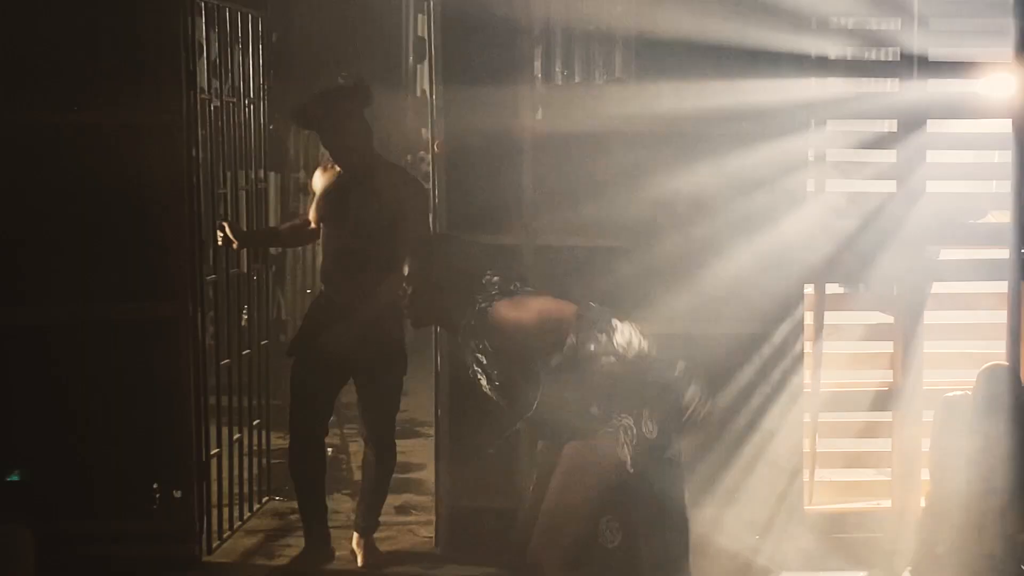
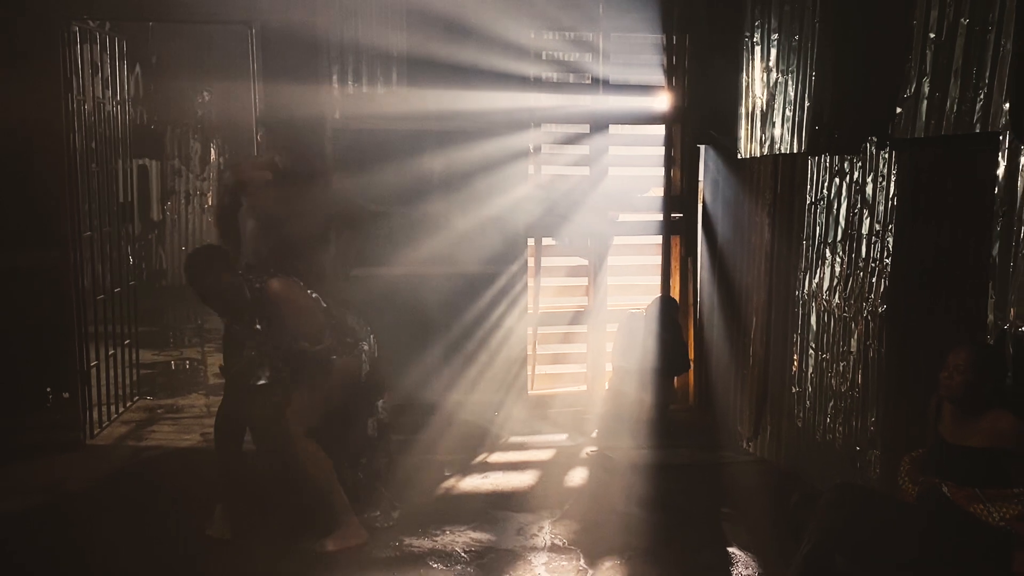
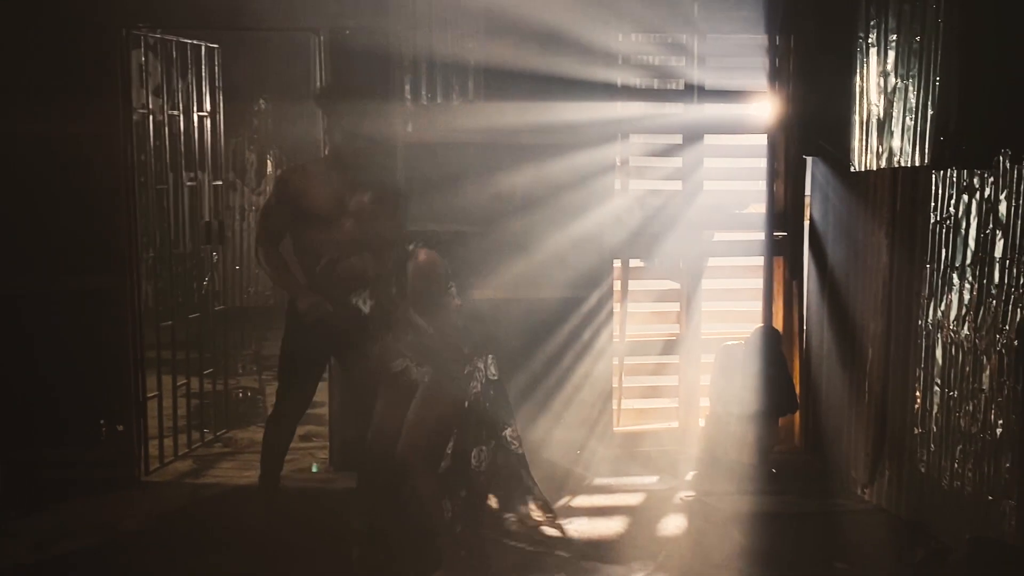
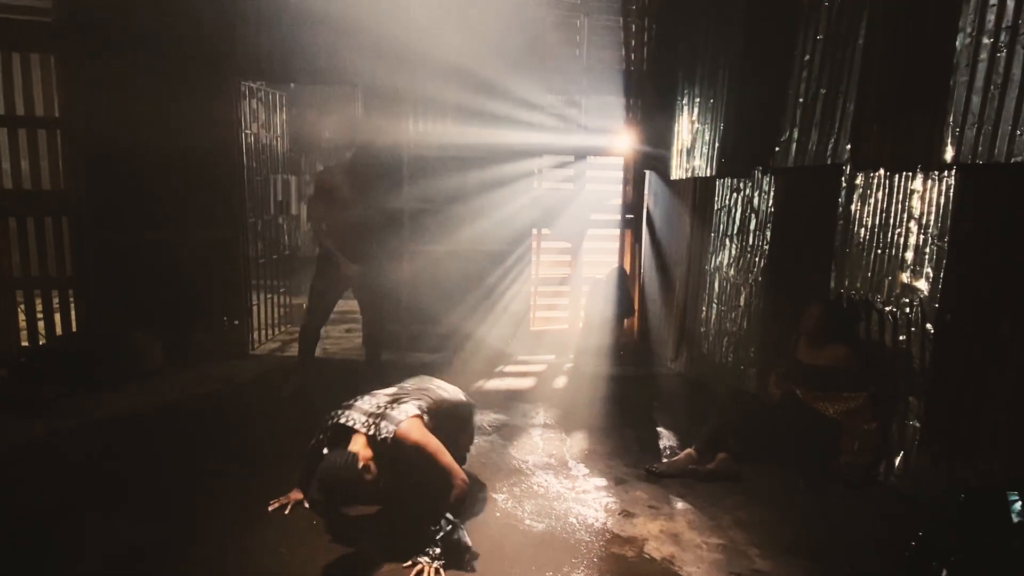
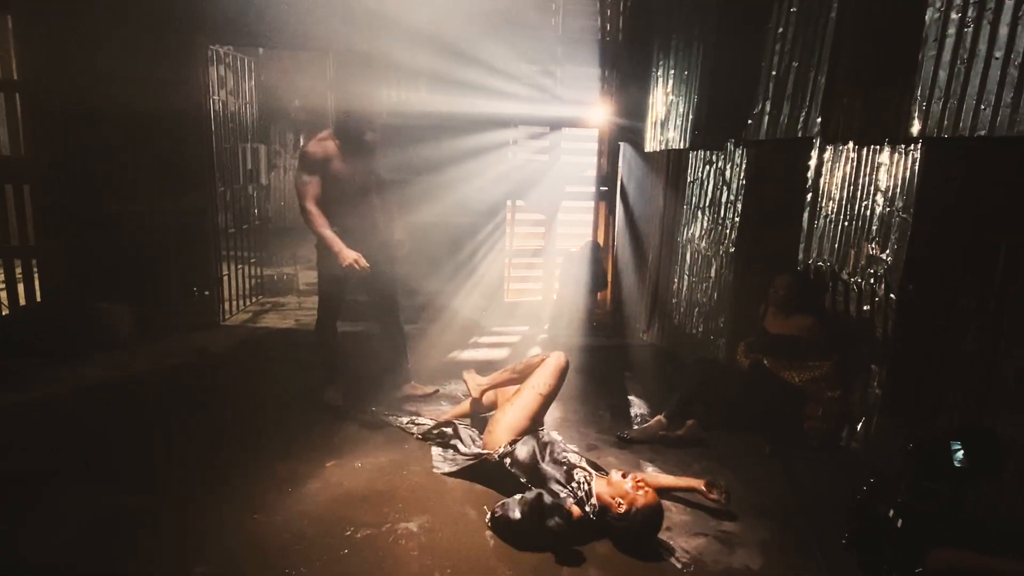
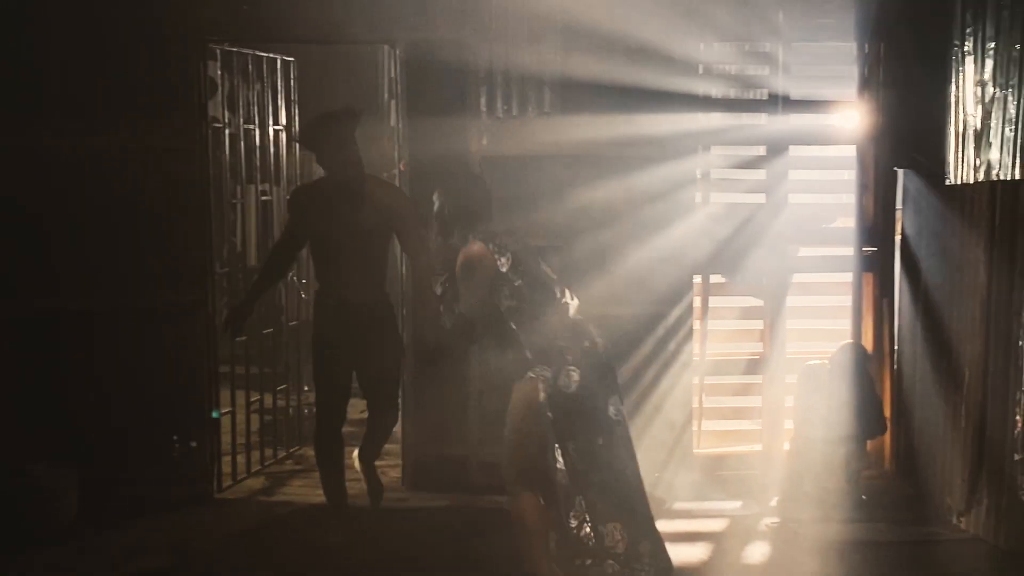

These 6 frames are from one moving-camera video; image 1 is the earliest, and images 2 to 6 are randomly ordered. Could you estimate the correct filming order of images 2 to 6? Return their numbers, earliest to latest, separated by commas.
6, 3, 2, 4, 5
